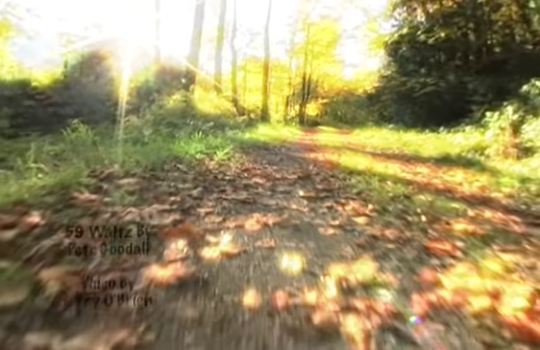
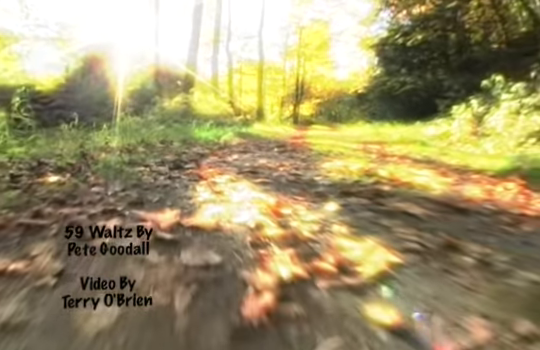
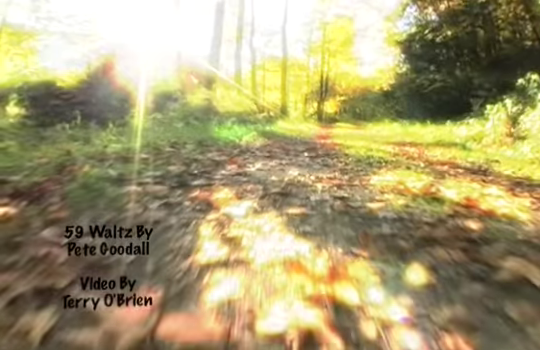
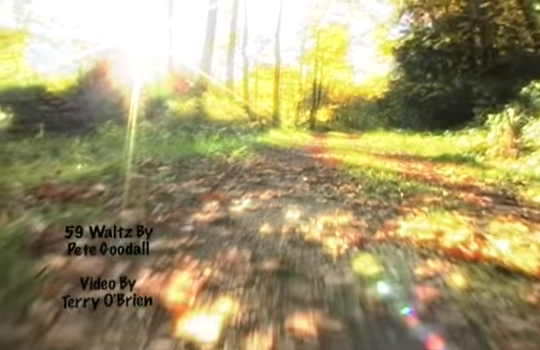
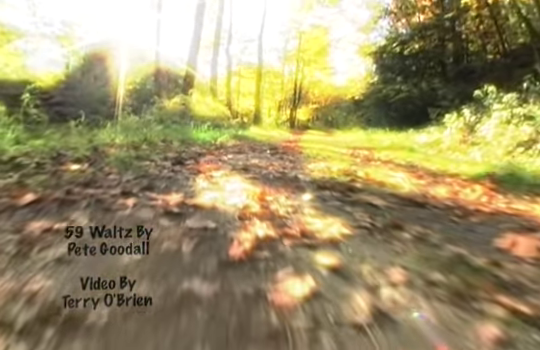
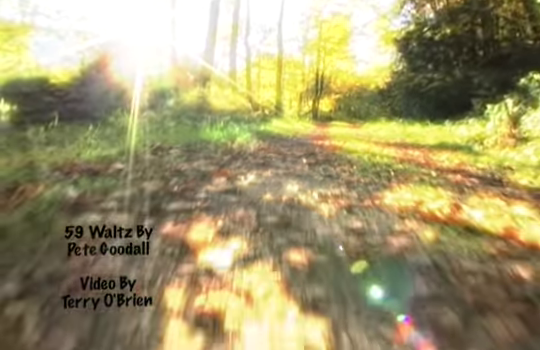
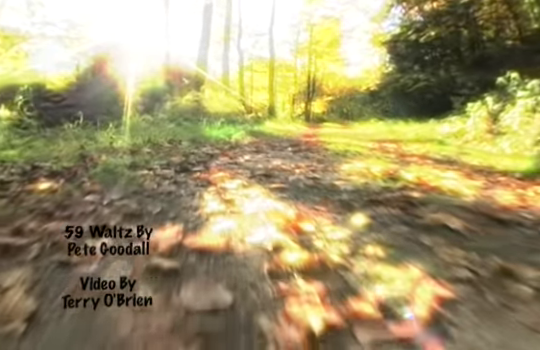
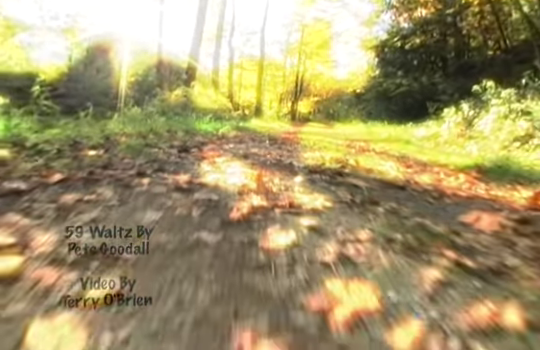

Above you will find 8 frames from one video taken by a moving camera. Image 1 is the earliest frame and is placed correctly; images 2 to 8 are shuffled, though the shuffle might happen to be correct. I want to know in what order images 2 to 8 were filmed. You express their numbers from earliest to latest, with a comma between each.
4, 6, 3, 7, 2, 5, 8
